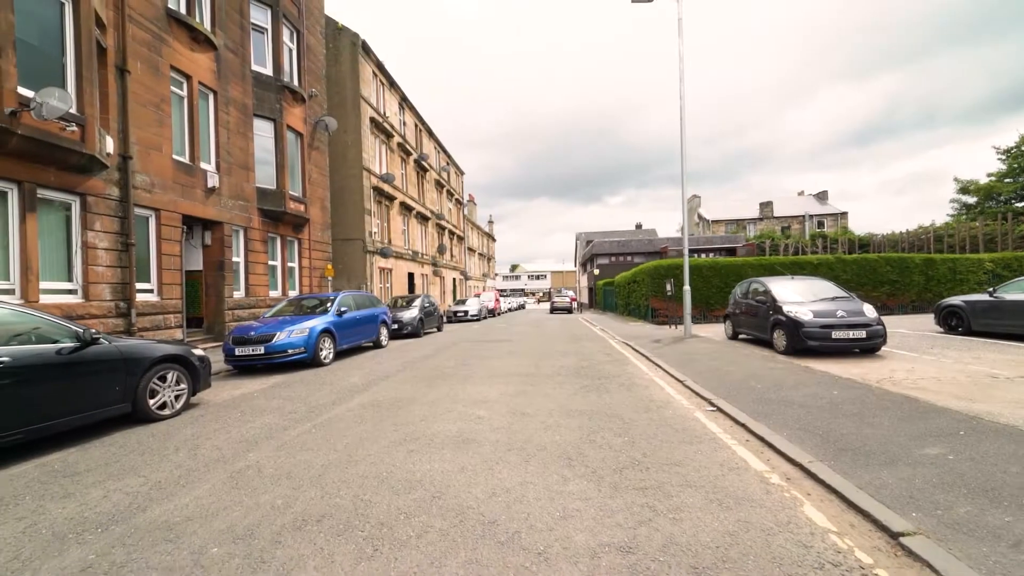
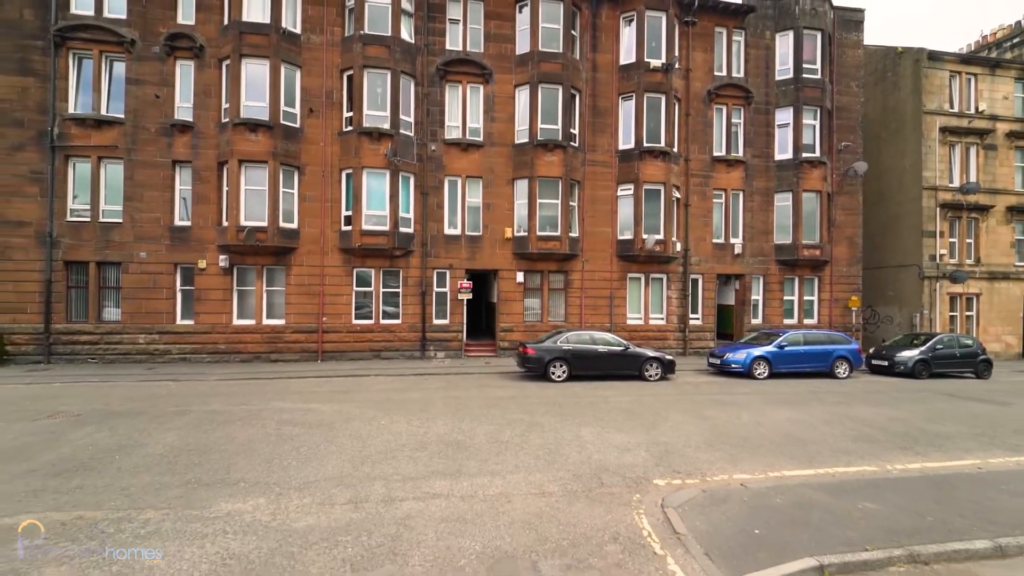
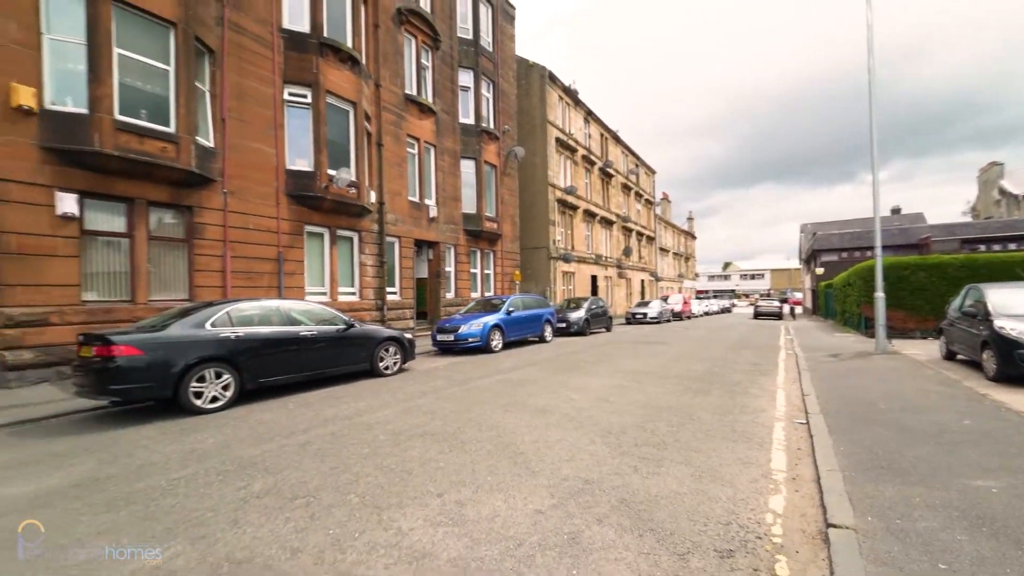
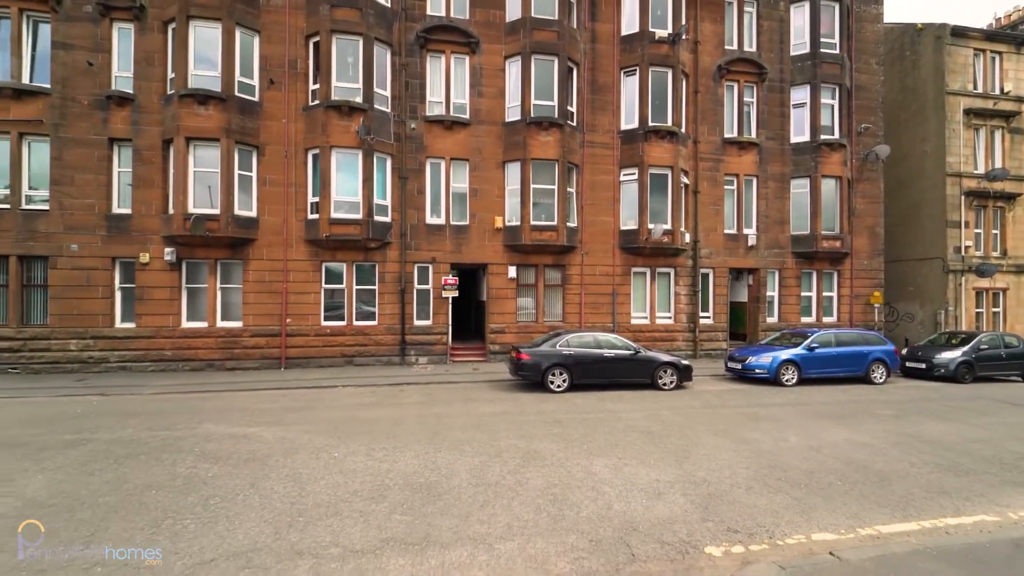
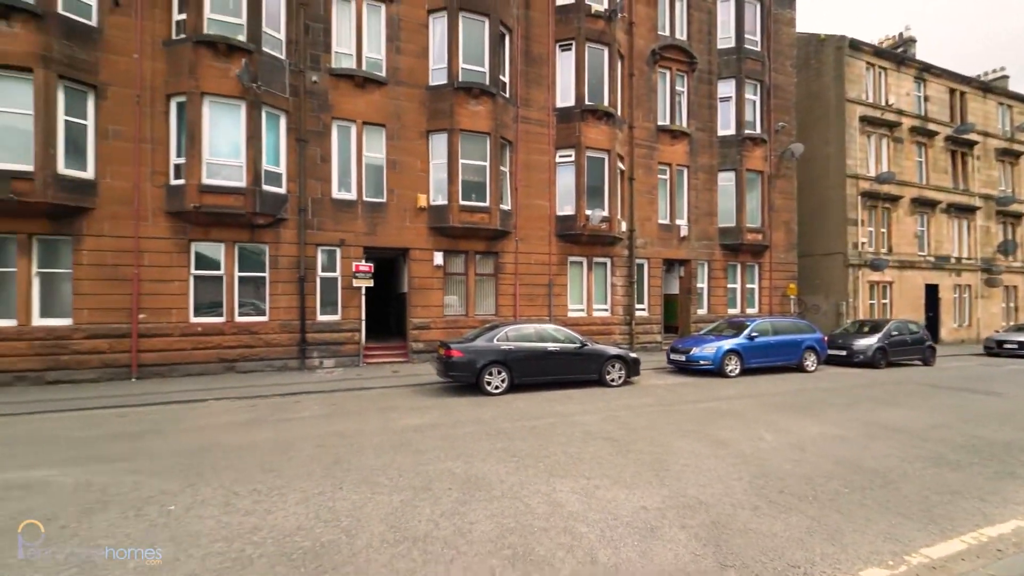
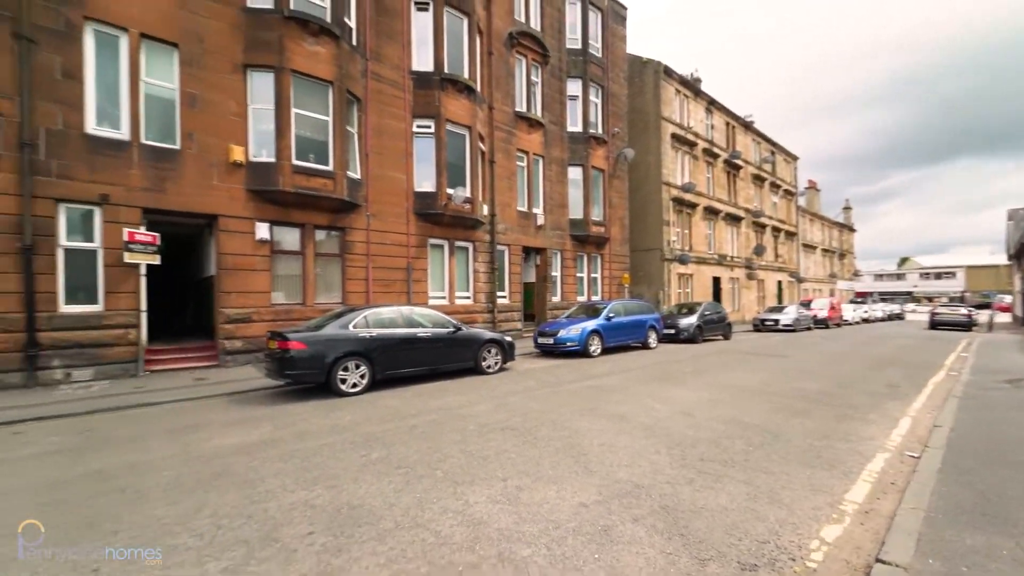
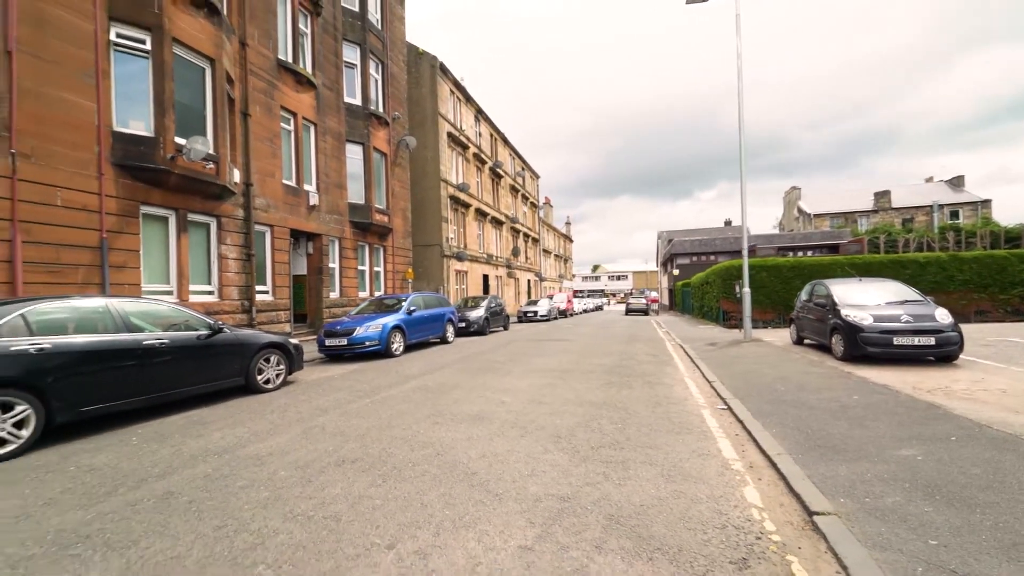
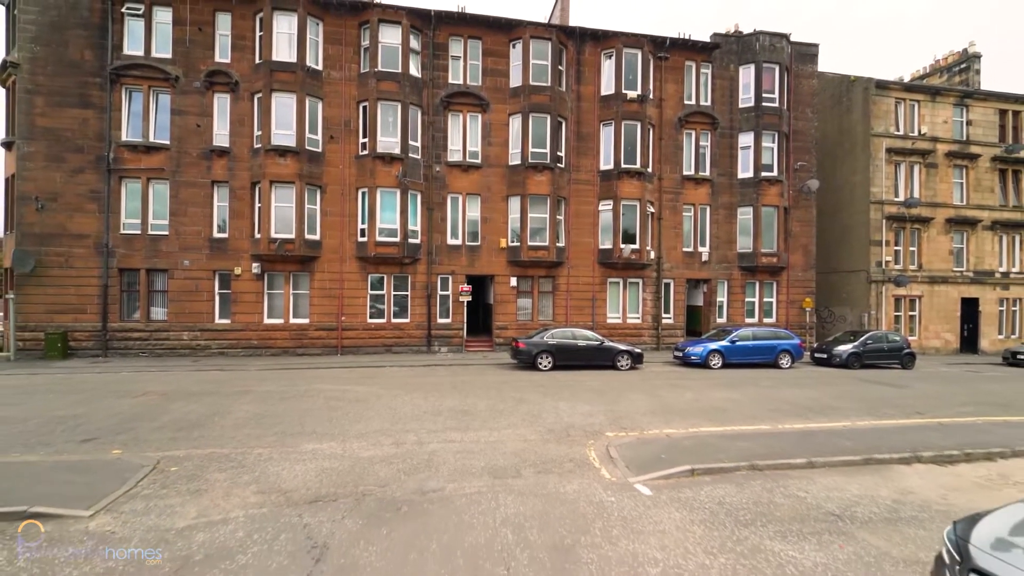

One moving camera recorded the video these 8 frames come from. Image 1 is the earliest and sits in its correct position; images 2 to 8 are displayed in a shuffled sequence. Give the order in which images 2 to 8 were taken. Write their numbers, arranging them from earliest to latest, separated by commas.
7, 3, 6, 5, 4, 2, 8
